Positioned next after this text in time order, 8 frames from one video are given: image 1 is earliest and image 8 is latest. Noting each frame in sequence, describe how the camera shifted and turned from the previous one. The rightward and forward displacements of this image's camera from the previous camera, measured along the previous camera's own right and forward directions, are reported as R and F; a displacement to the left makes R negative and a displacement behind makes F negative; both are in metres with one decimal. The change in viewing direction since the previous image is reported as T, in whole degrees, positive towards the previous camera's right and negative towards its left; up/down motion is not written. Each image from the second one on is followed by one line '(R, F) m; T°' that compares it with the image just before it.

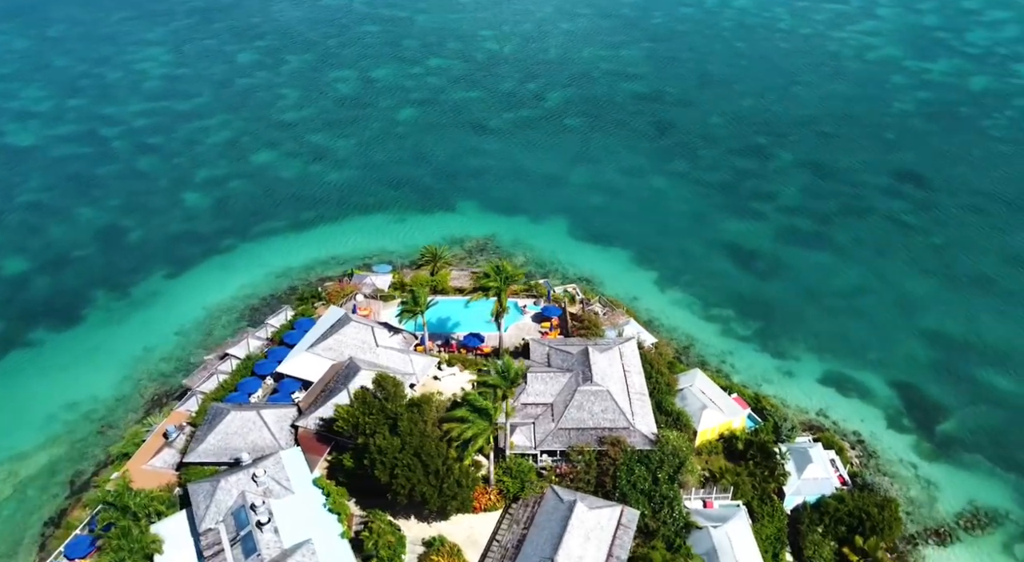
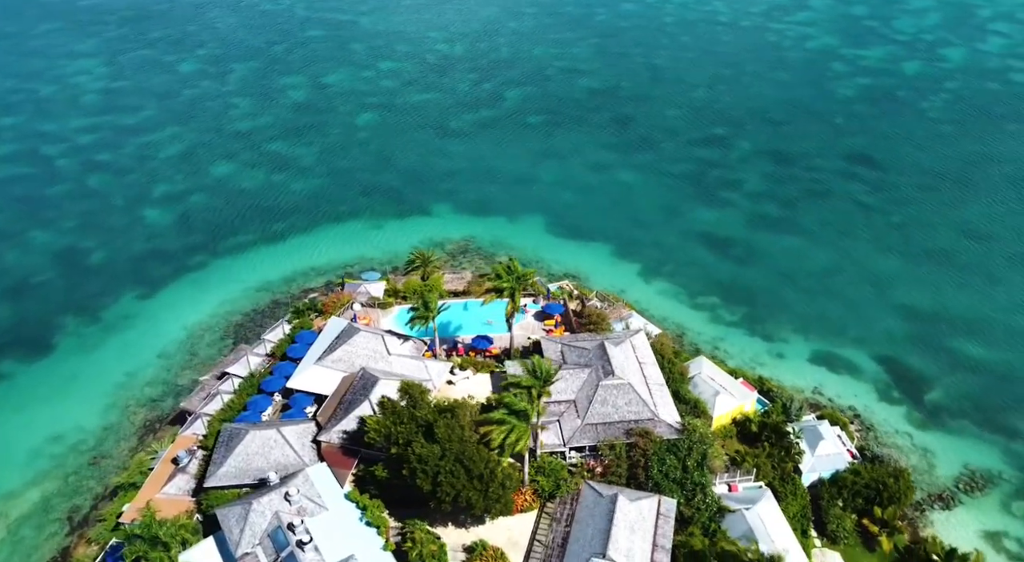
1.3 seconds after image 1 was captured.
(-3.8, +0.3) m; +5°
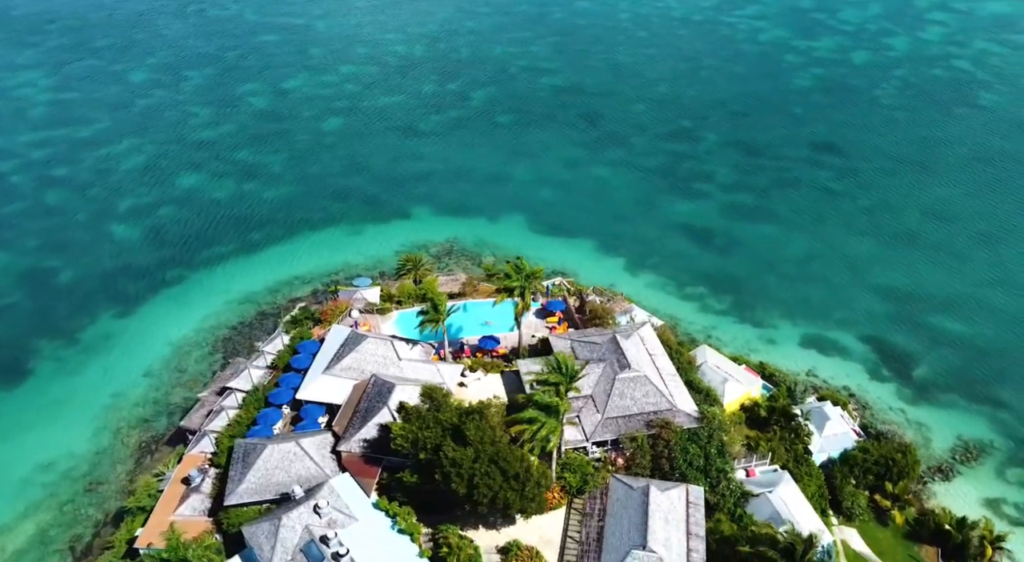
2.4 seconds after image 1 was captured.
(-3.1, +0.2) m; +4°
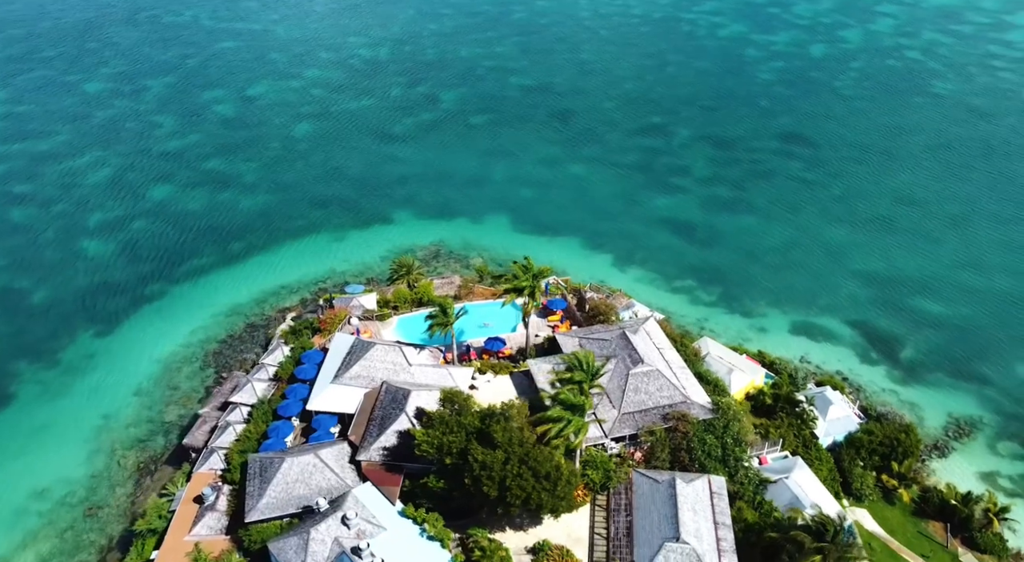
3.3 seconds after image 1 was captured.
(-2.6, +0.1) m; +3°
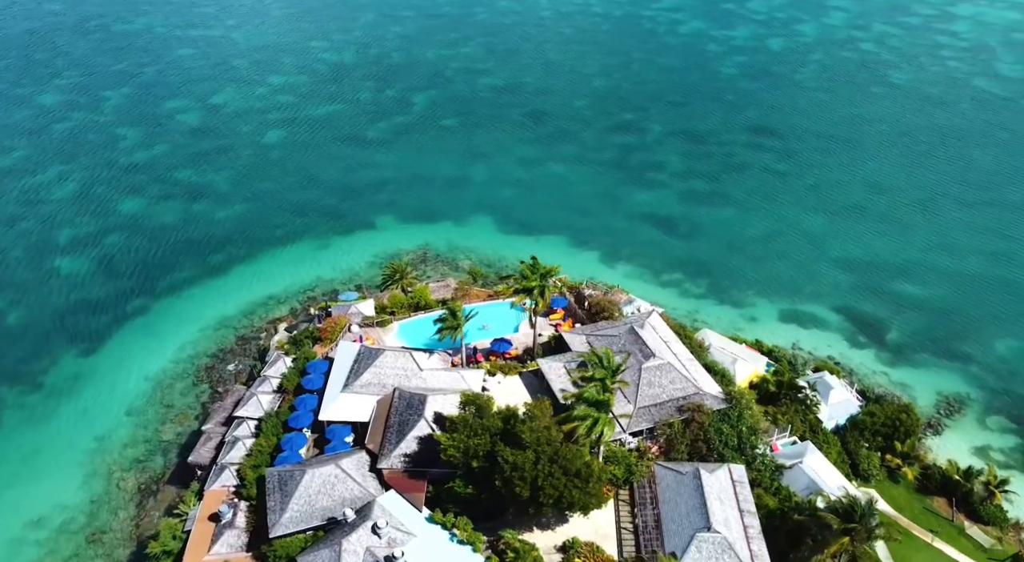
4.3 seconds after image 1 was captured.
(-2.6, +0.1) m; +3°
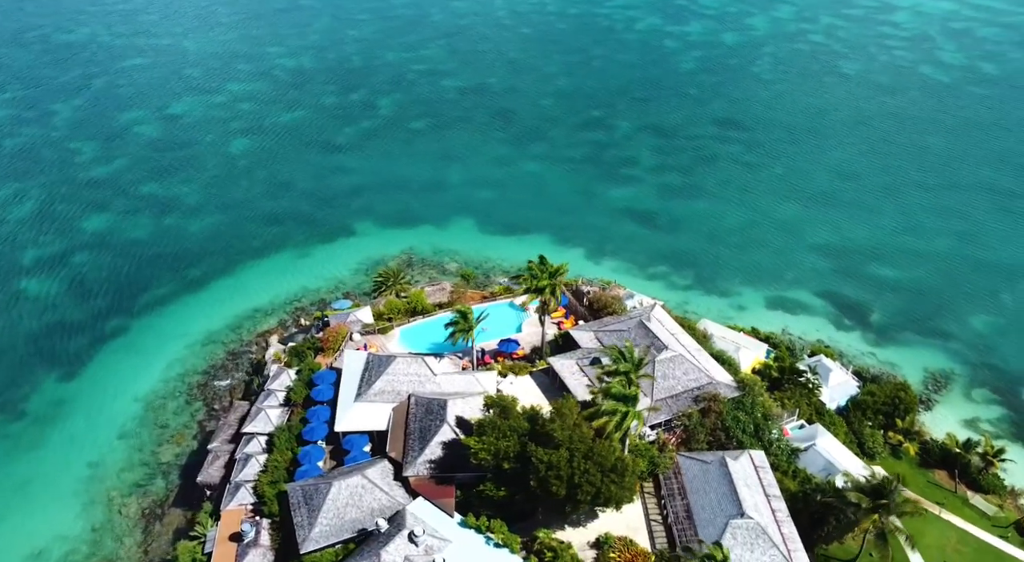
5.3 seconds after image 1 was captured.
(-3.0, +0.2) m; +4°
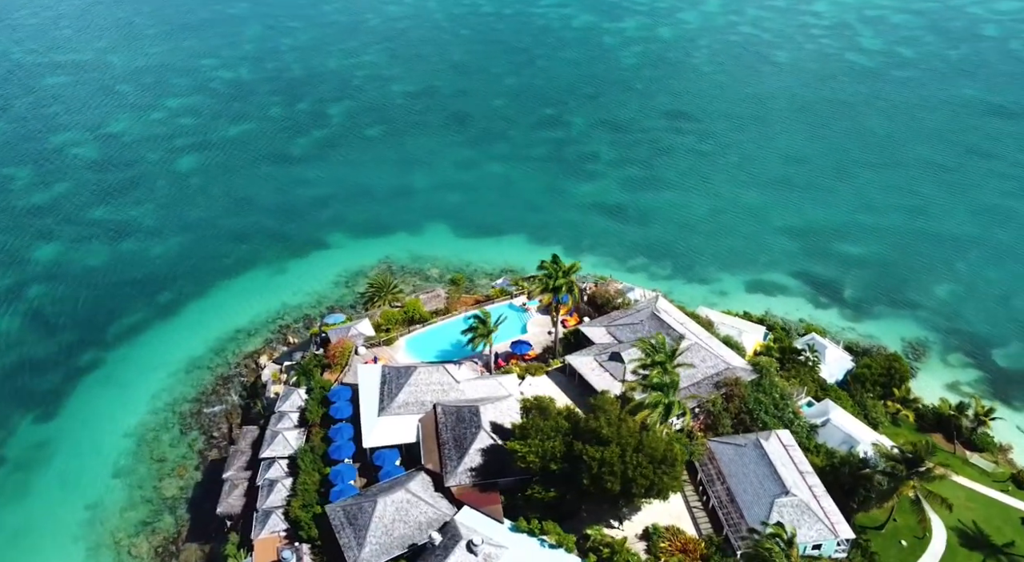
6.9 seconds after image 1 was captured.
(-4.5, +0.3) m; +6°
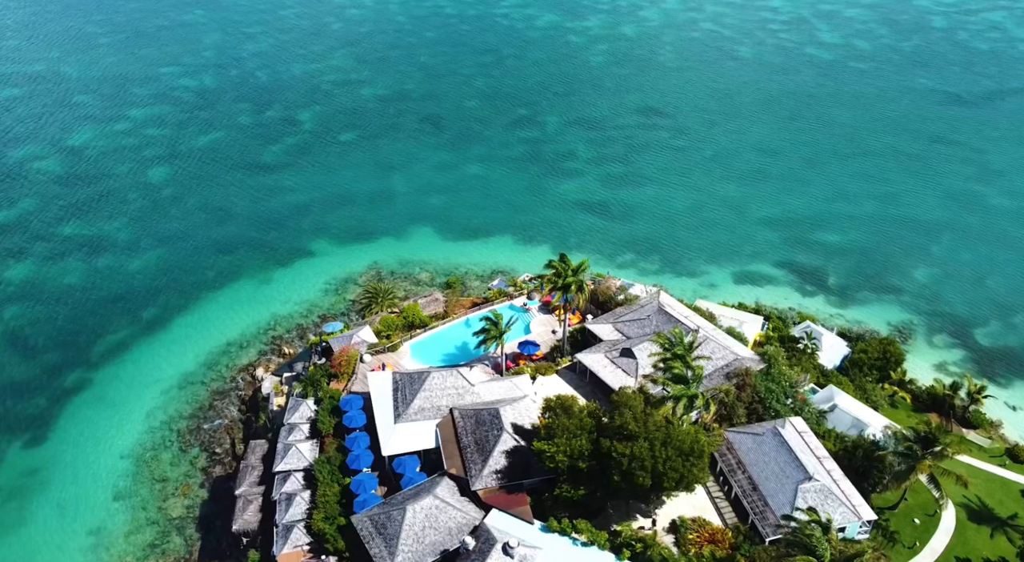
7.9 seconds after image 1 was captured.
(-2.6, +0.1) m; +3°
